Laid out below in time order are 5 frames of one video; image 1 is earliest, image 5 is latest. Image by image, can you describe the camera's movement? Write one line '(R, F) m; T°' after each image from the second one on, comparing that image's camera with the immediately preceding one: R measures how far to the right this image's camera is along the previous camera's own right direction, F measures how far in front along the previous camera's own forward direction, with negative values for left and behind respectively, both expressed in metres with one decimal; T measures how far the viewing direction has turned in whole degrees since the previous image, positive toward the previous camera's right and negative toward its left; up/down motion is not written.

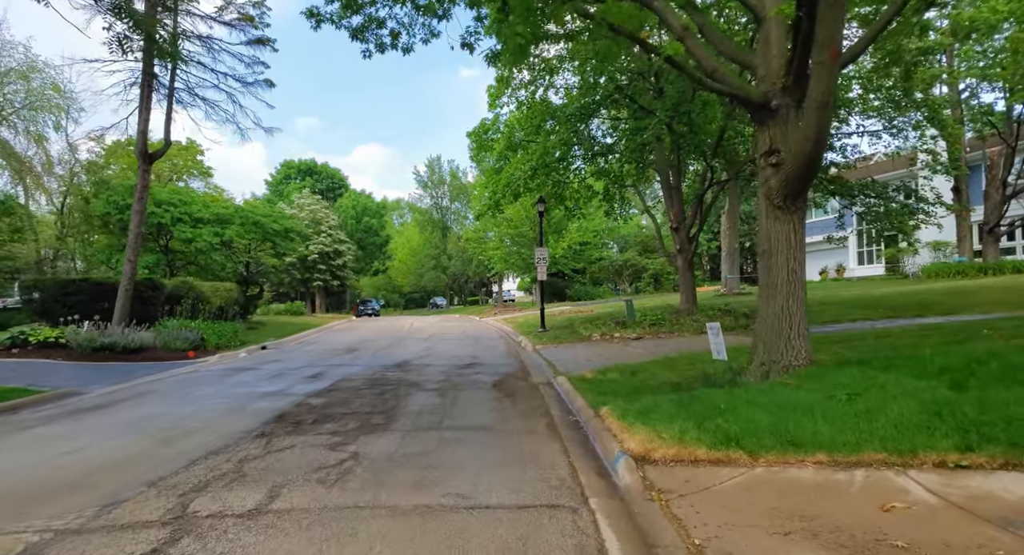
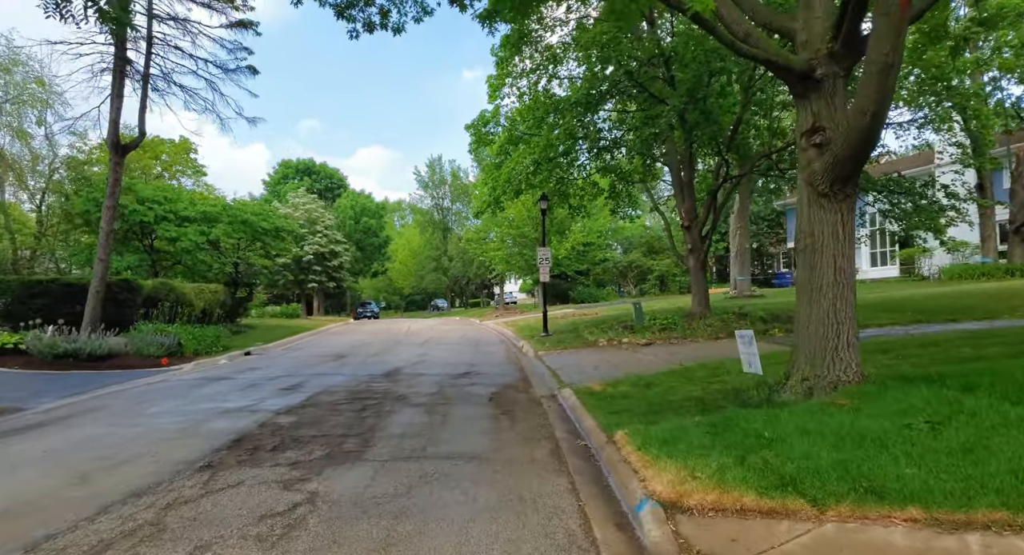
(0.0, +1.0) m; 0°
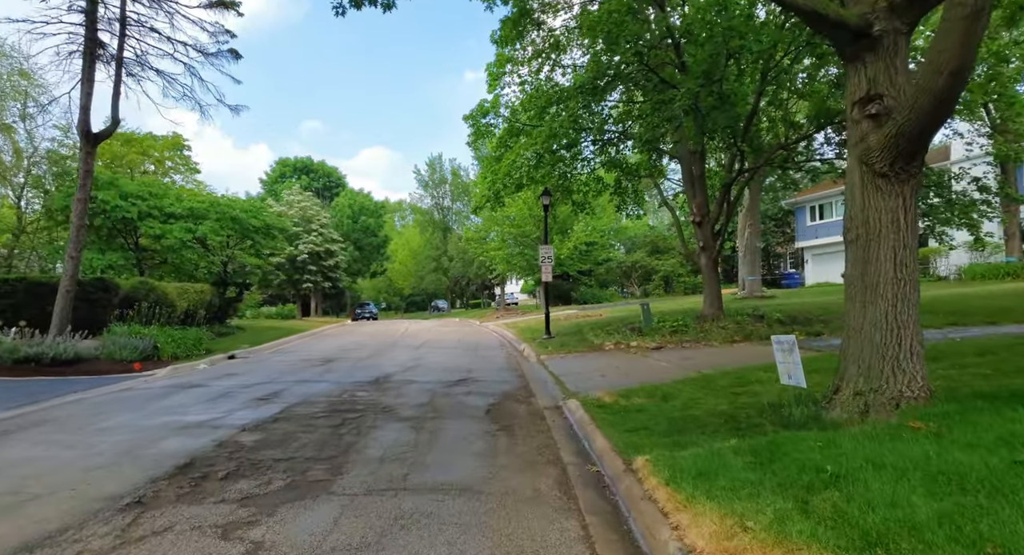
(0.0, +0.9) m; 0°
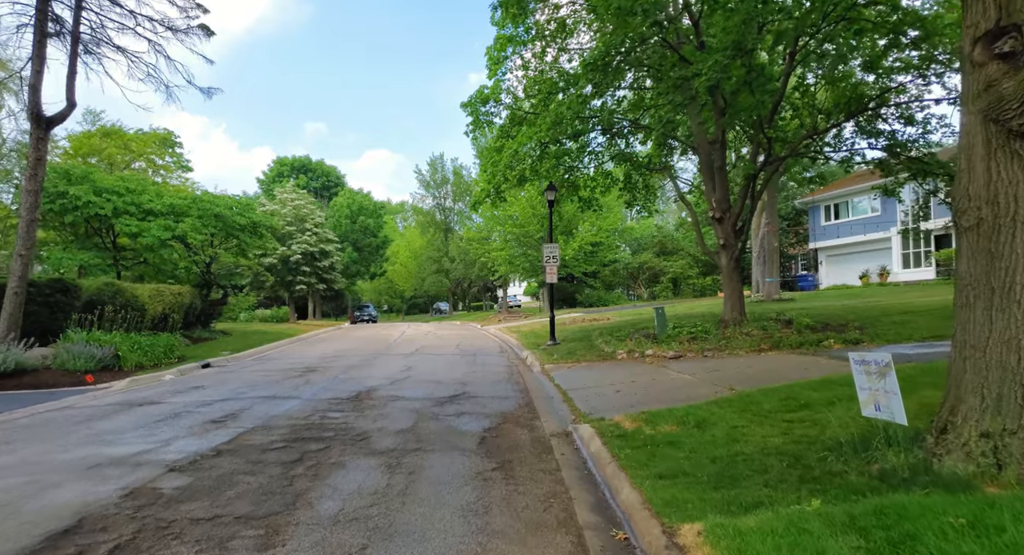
(0.0, +1.3) m; 0°
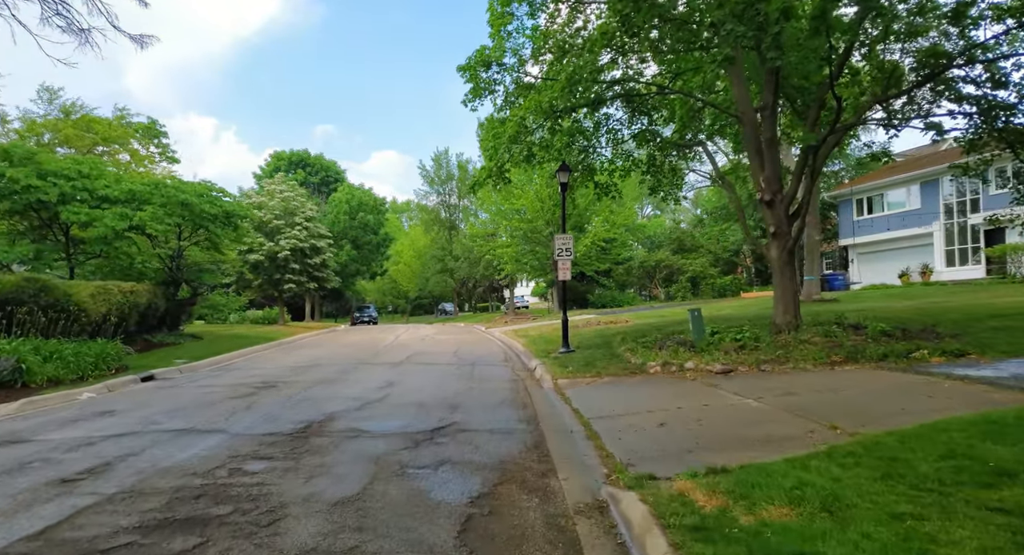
(0.0, +2.4) m; -1°
